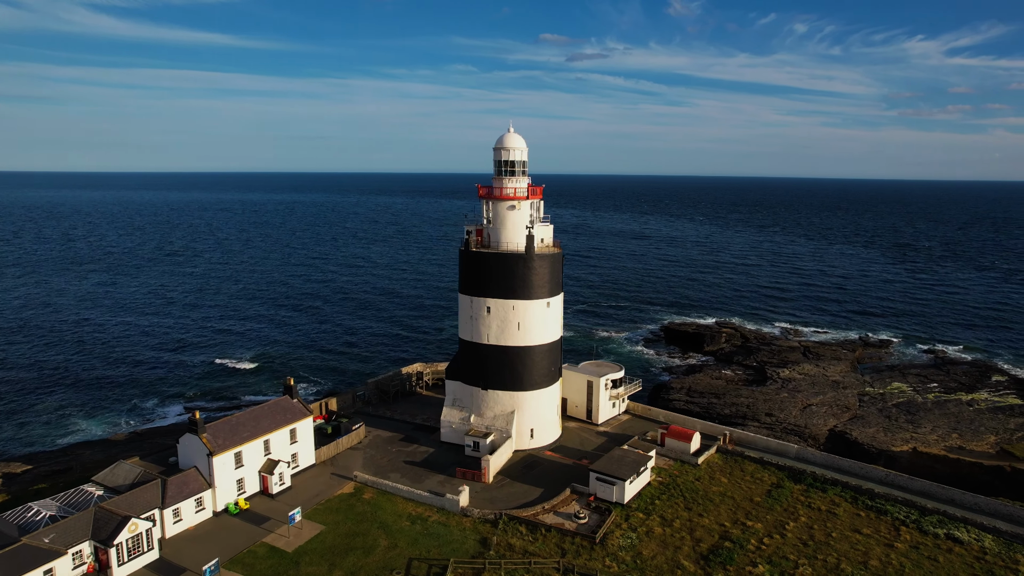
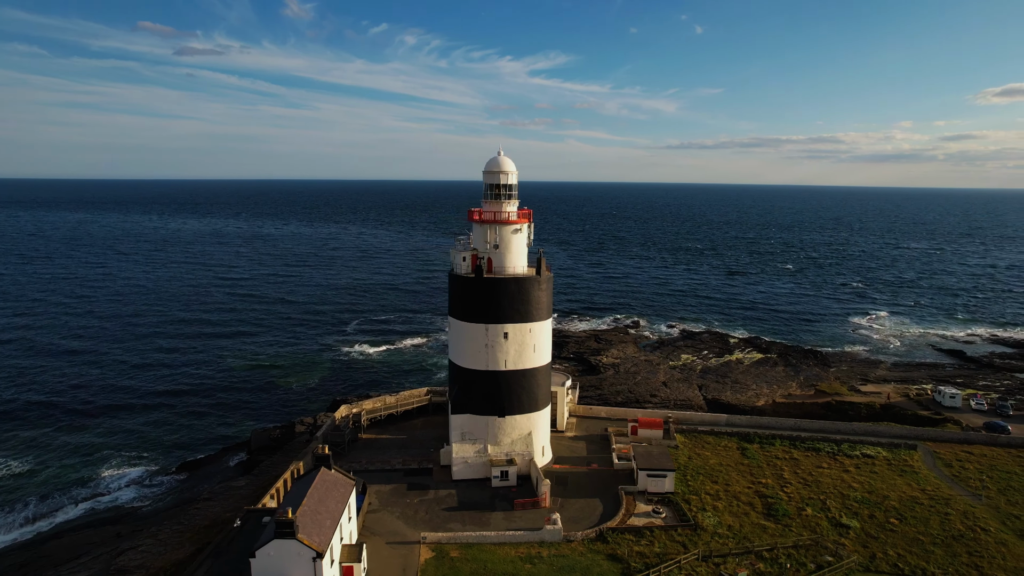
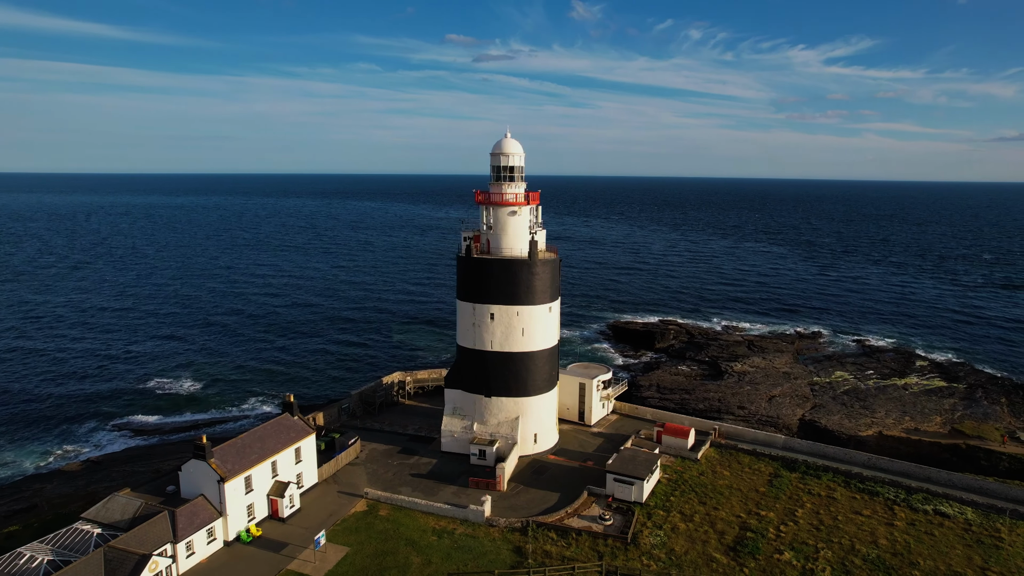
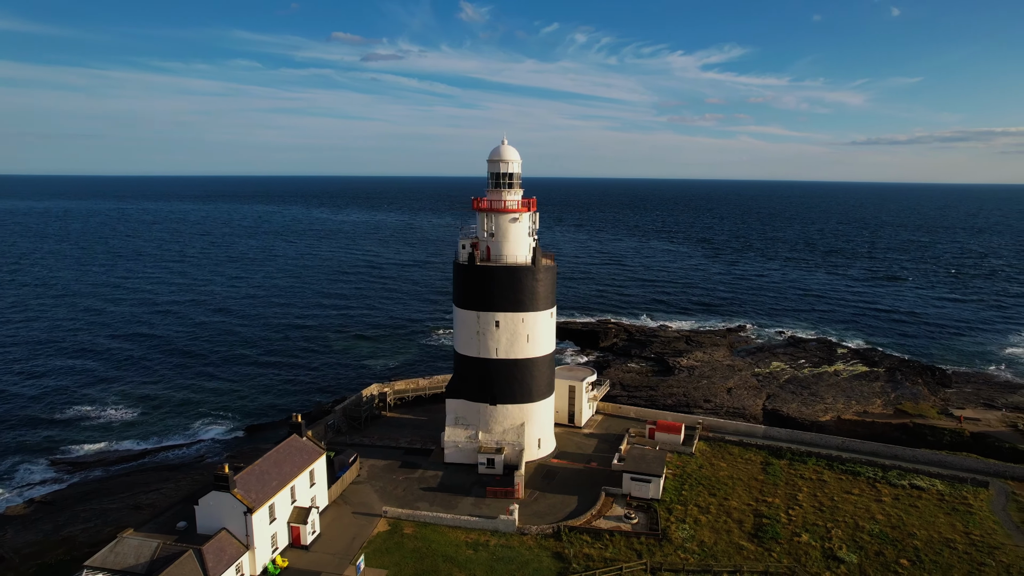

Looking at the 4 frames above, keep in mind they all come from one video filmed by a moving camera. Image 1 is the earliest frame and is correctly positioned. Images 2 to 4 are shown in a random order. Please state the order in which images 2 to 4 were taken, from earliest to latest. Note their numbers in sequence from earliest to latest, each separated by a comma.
3, 4, 2
